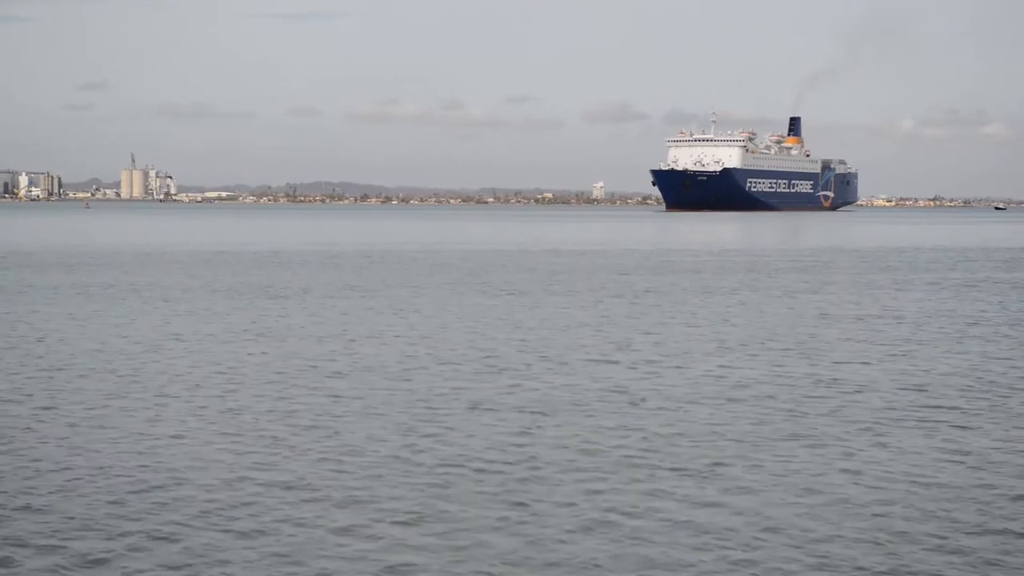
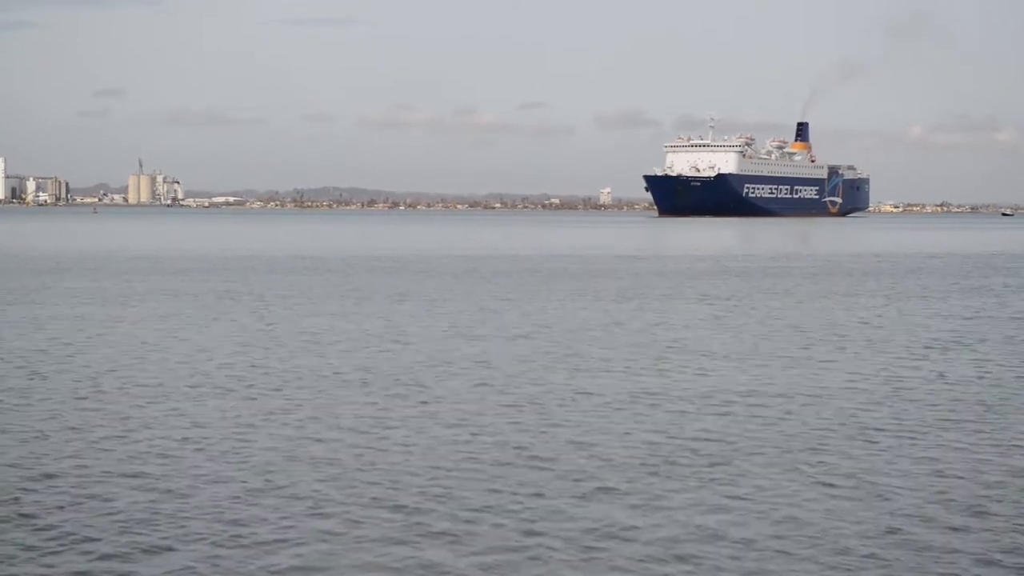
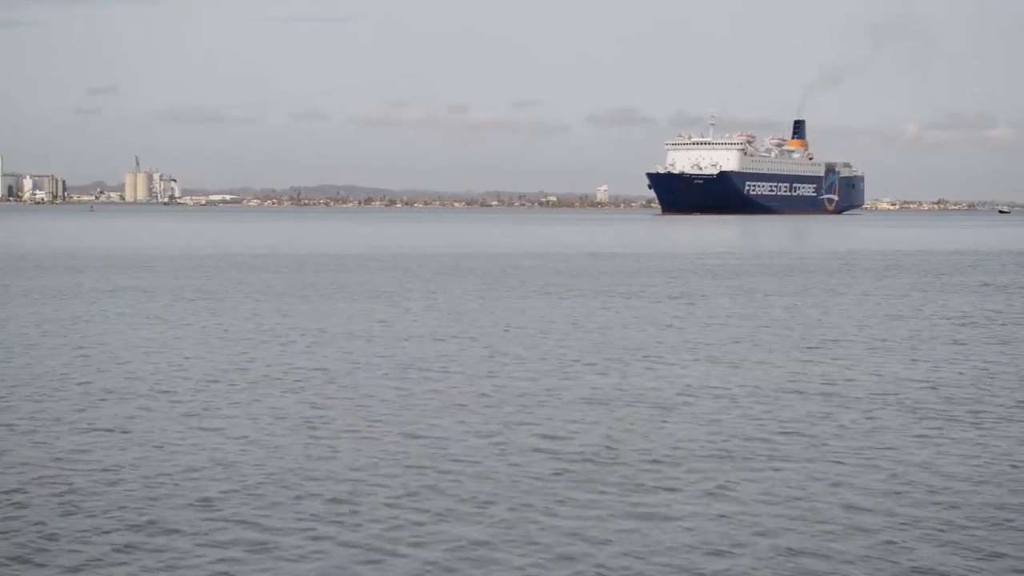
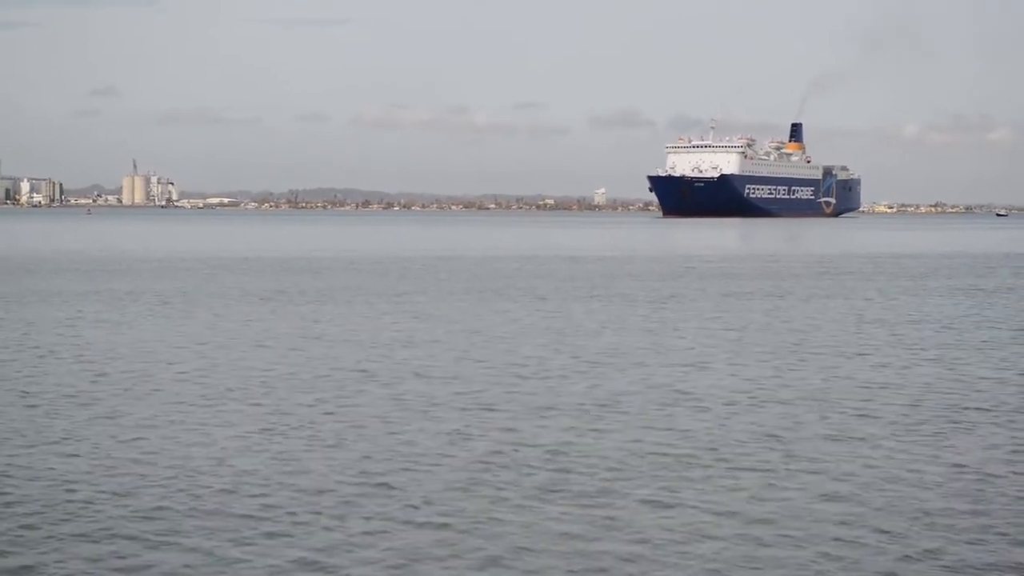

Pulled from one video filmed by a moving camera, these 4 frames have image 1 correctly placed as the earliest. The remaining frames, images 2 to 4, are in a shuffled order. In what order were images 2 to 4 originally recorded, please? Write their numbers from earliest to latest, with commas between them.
4, 3, 2
